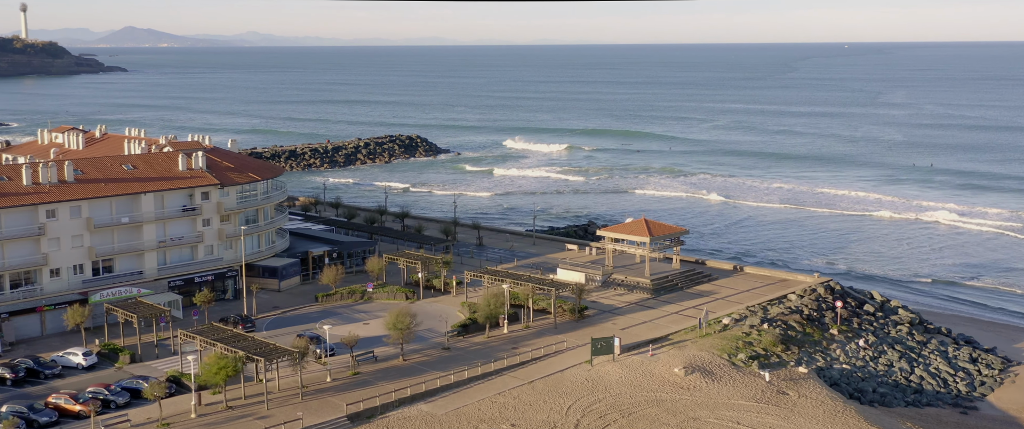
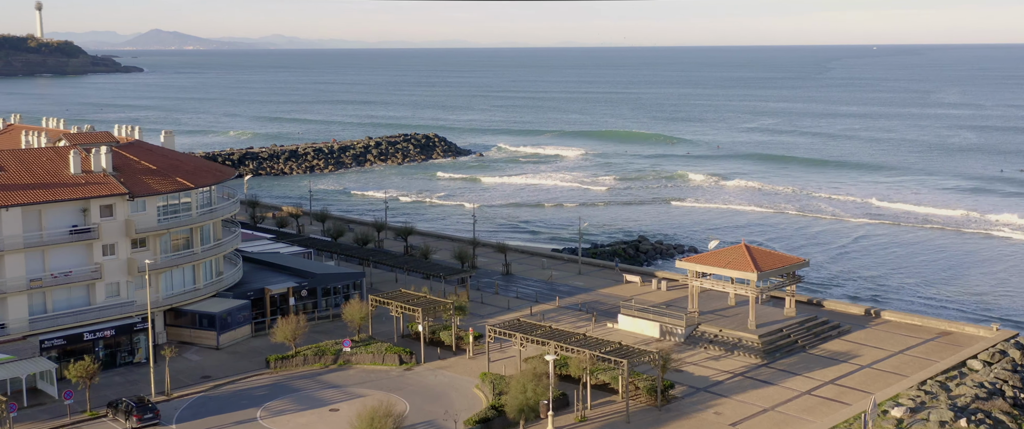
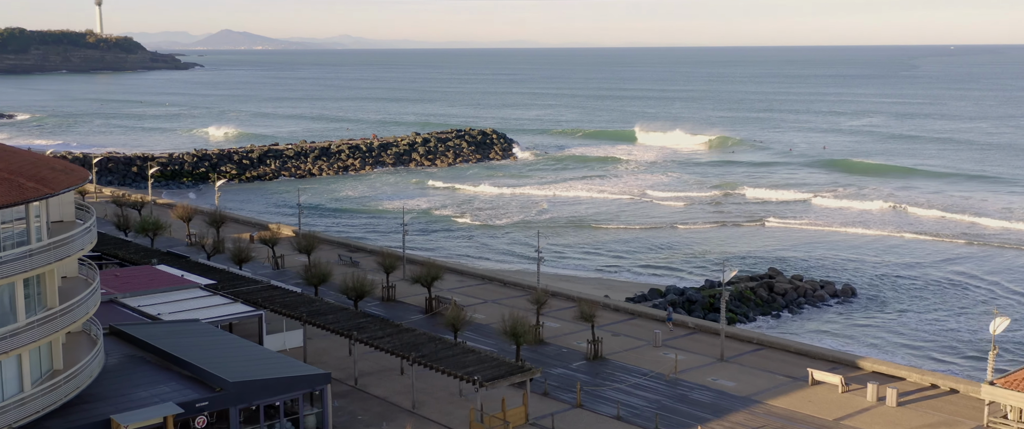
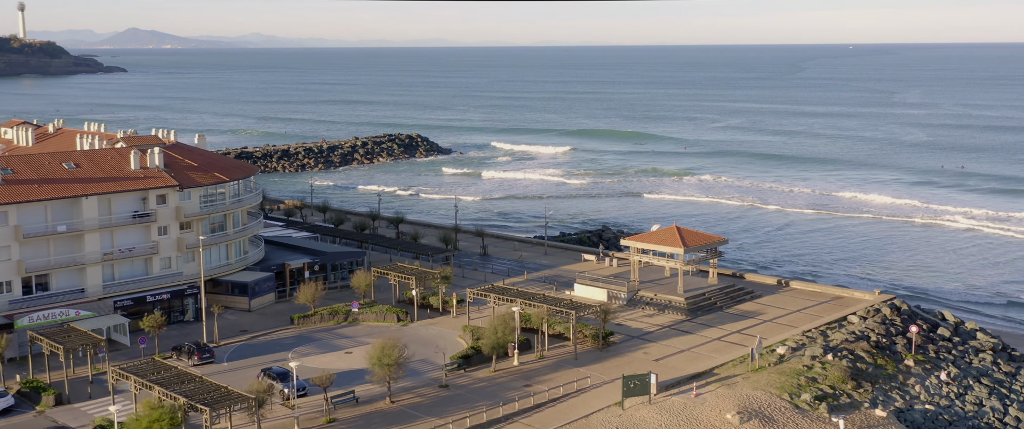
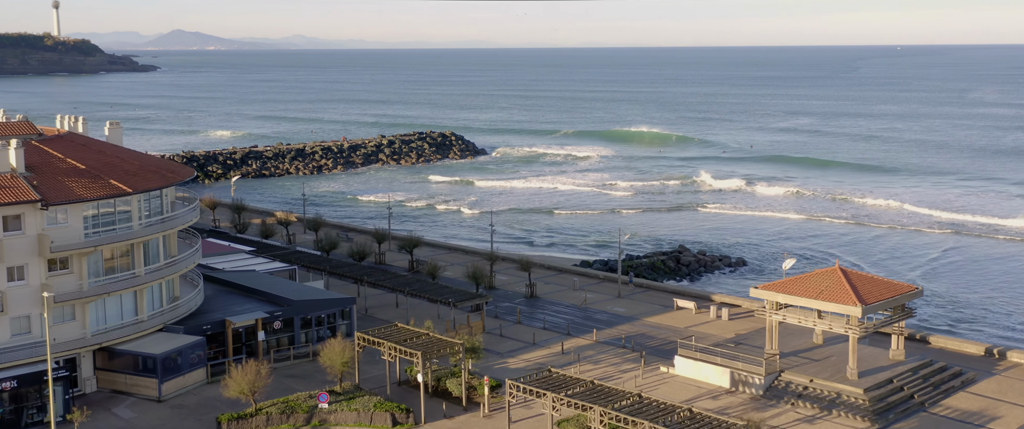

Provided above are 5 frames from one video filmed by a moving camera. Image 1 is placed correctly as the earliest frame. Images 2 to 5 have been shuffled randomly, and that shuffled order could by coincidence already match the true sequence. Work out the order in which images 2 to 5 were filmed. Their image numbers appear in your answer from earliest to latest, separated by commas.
4, 2, 5, 3
